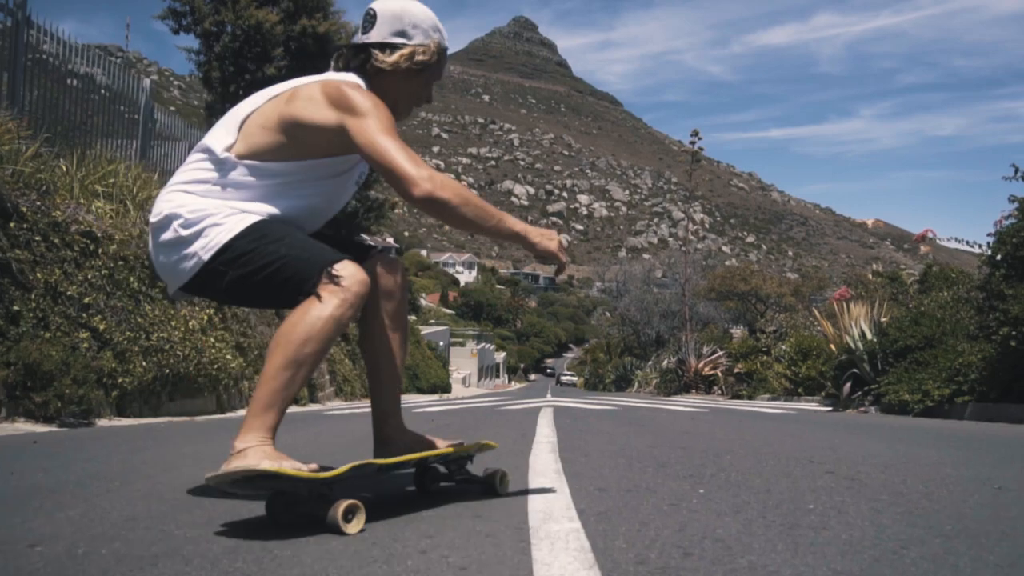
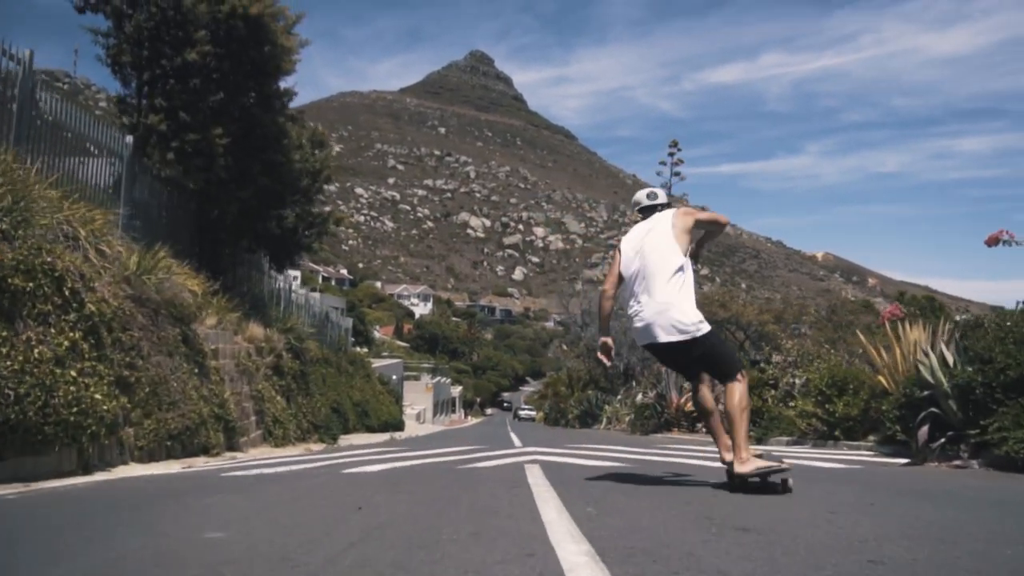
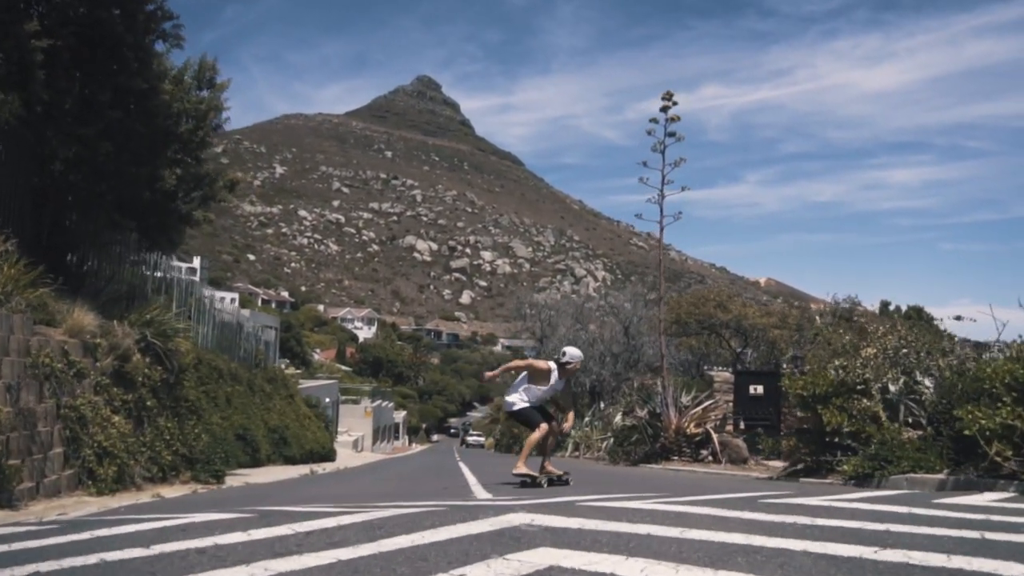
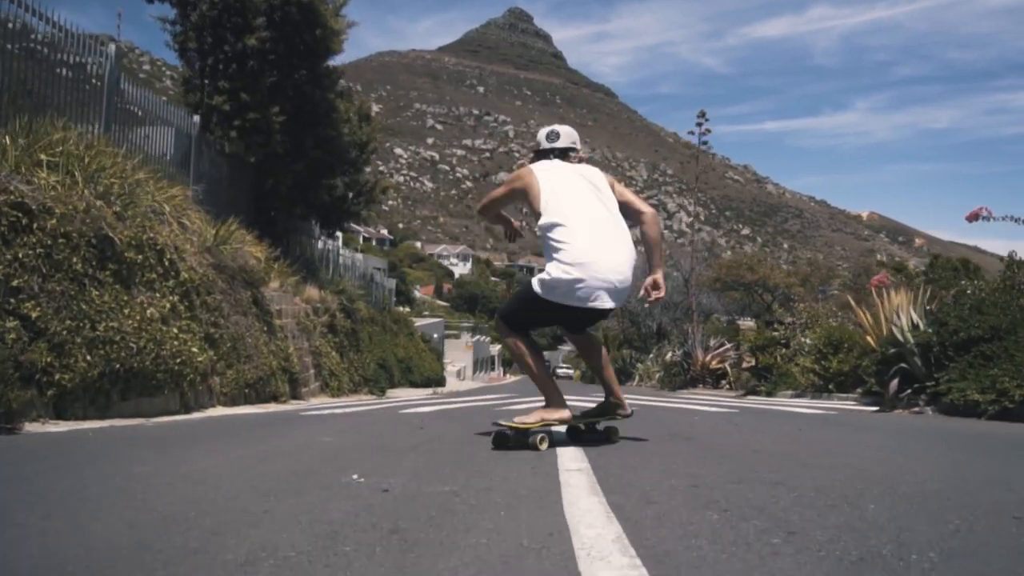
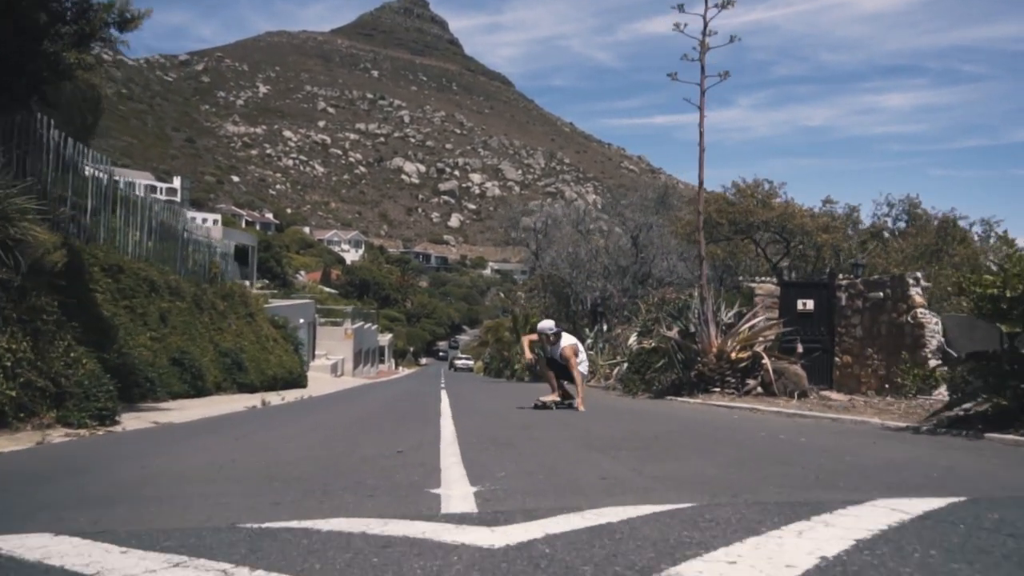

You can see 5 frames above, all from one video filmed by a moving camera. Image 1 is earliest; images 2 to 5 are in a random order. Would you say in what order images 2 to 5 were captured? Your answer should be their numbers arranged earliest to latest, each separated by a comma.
4, 2, 3, 5
